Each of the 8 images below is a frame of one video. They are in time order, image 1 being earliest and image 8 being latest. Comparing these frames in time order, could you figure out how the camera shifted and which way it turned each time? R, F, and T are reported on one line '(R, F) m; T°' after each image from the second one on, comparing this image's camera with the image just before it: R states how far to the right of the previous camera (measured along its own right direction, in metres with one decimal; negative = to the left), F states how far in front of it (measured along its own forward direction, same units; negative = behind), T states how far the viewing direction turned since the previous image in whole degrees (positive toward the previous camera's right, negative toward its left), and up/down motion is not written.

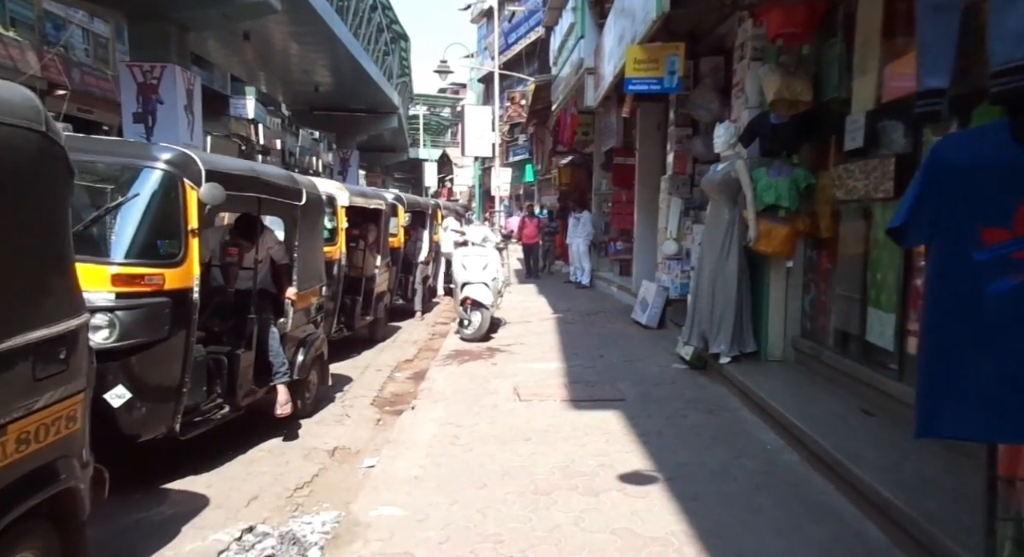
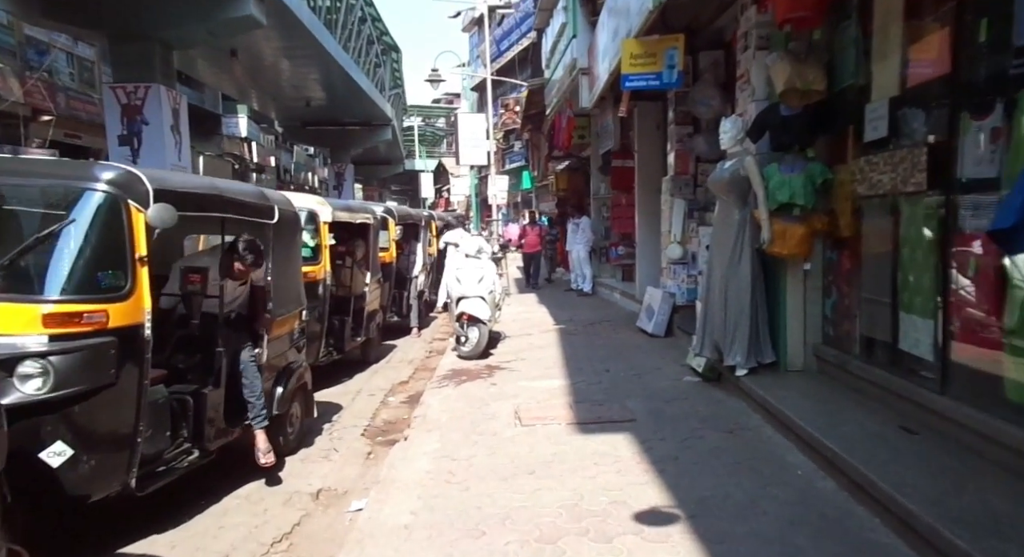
(0.0, +0.5) m; 0°
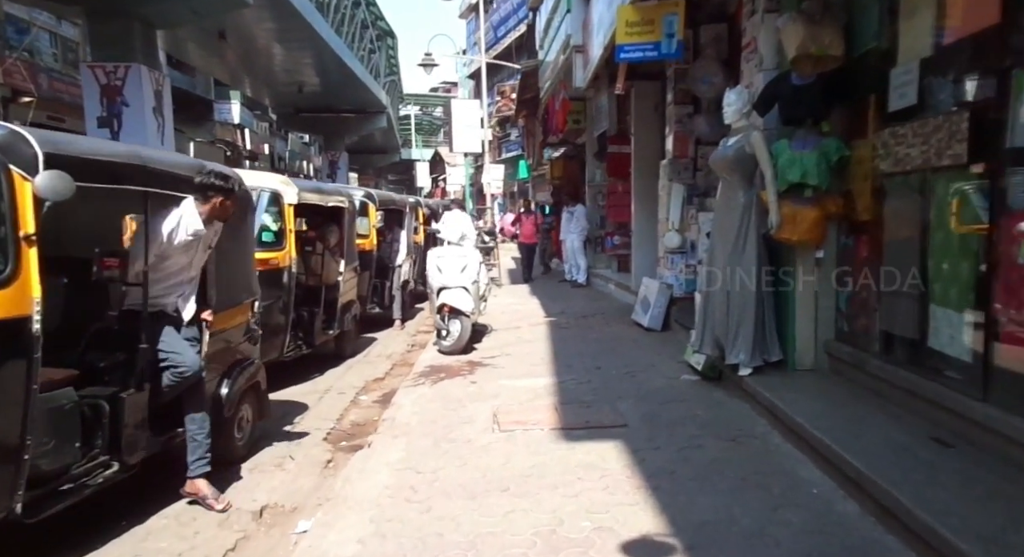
(+0.1, +0.6) m; 0°
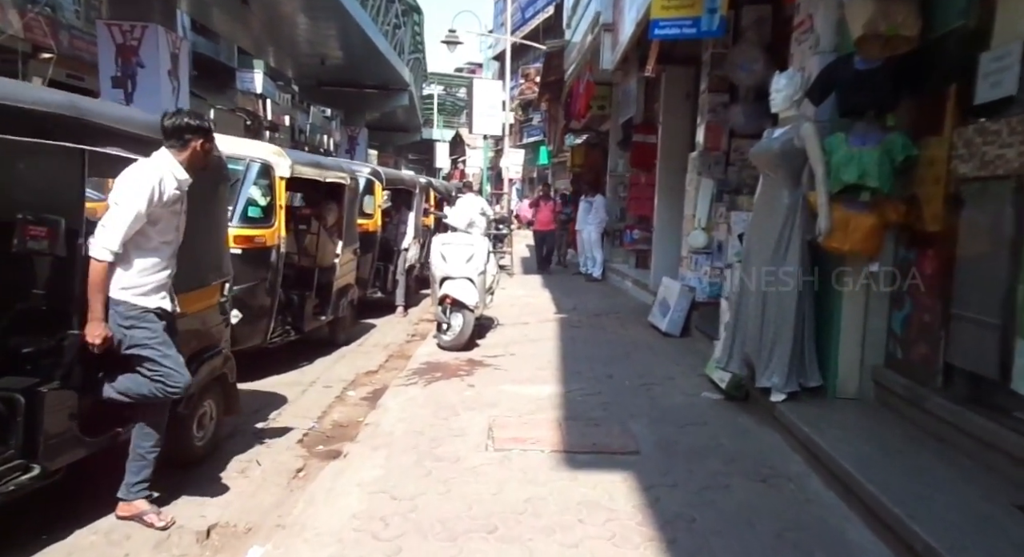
(0.0, +0.7) m; -1°
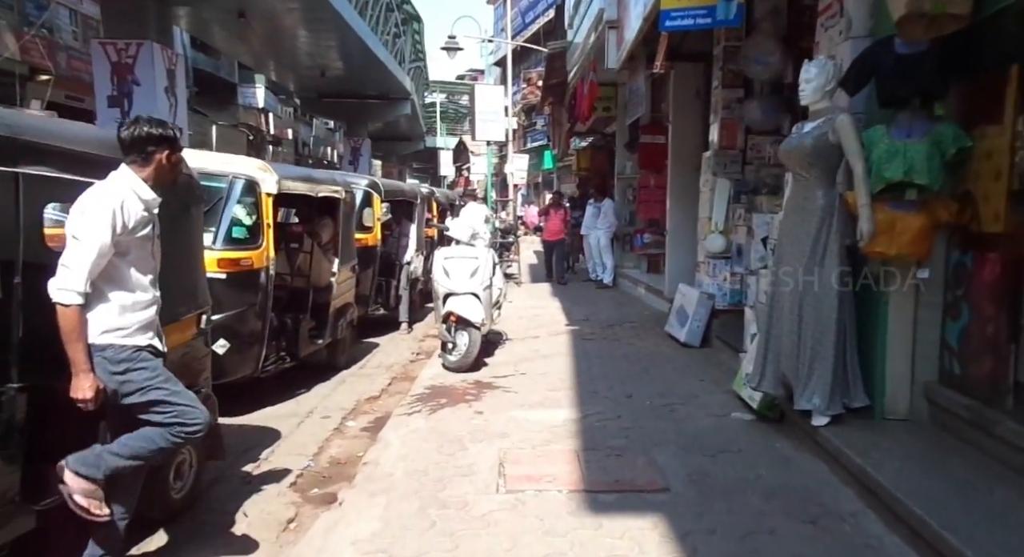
(0.0, +0.5) m; -1°
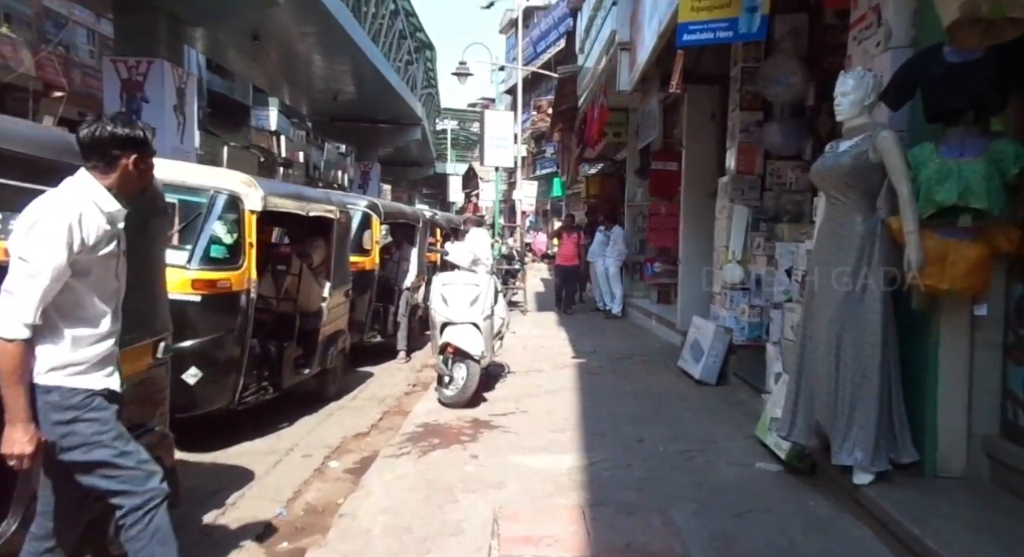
(0.0, +0.5) m; -1°
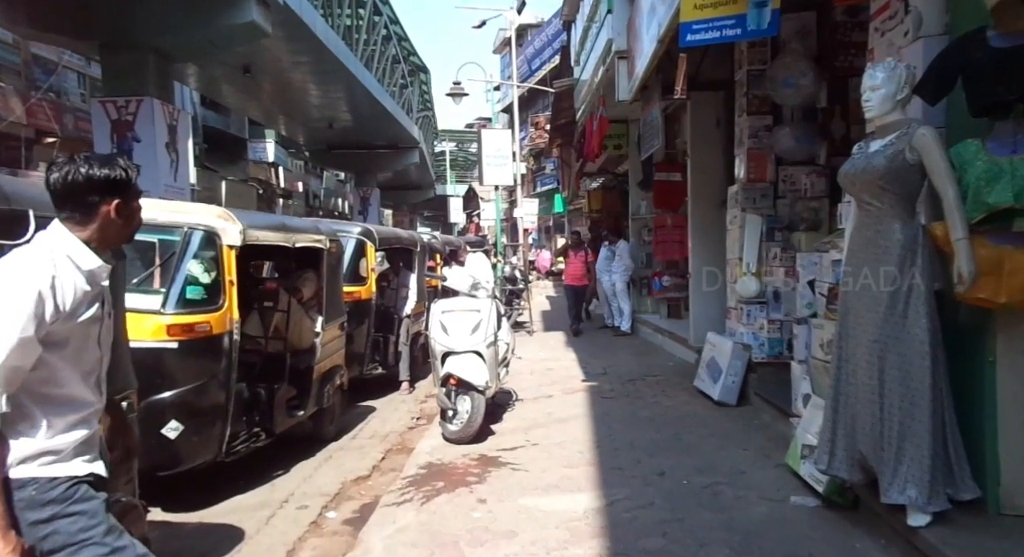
(0.0, +0.4) m; 0°
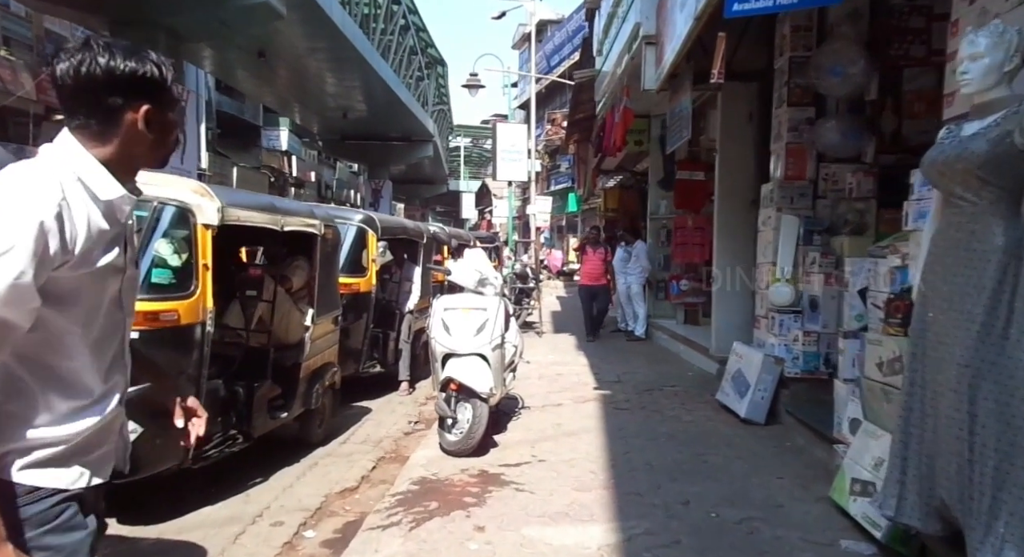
(0.0, +0.6) m; -1°
